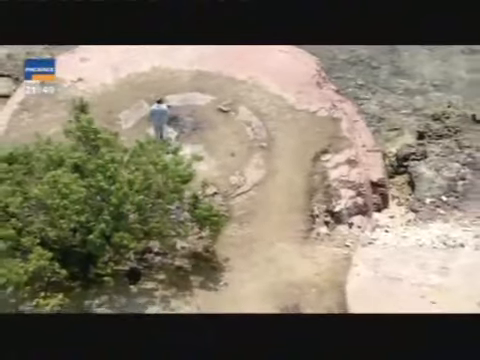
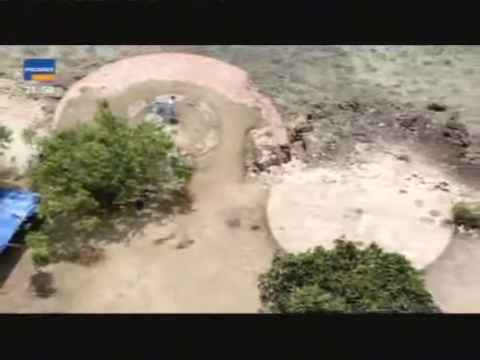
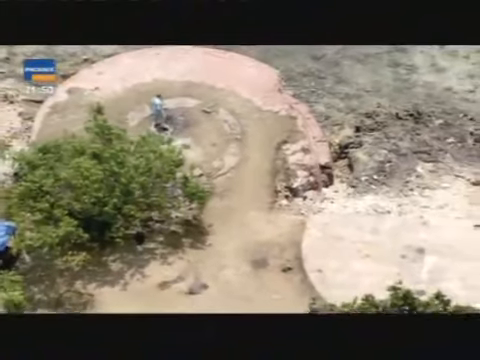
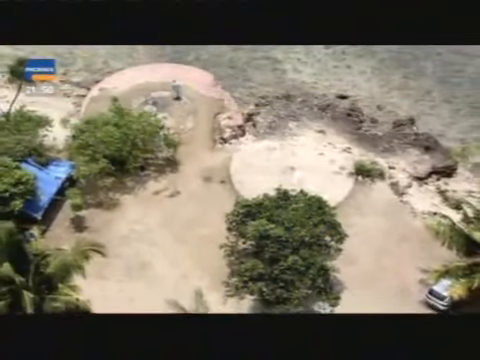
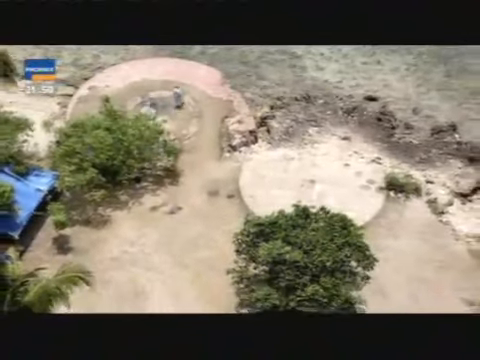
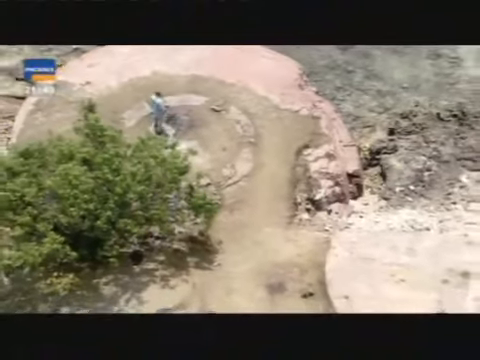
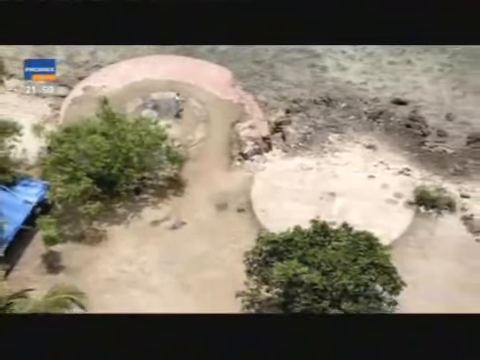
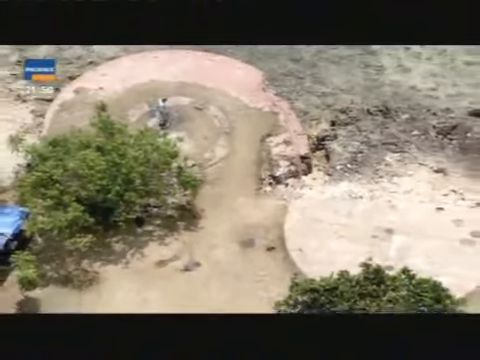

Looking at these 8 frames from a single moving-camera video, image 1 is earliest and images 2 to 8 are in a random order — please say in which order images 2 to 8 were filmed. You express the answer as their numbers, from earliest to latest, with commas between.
6, 3, 8, 2, 7, 5, 4
